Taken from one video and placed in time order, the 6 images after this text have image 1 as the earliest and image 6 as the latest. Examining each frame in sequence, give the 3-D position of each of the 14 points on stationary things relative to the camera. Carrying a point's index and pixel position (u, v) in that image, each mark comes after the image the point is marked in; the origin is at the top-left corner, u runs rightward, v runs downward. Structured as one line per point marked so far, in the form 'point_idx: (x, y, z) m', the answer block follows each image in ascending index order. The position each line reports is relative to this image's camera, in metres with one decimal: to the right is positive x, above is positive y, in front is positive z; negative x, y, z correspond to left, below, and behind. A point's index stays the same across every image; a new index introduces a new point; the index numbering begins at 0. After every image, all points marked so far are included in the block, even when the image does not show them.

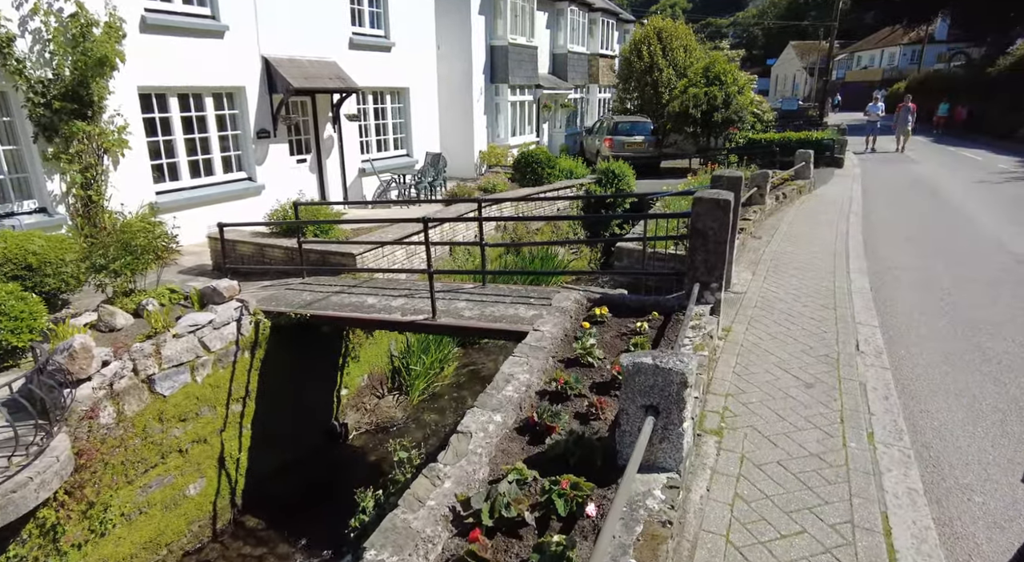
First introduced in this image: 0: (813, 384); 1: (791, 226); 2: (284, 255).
0: (+2.0, -0.7, +4.0) m
1: (+4.5, +0.9, +9.6) m
2: (-3.3, +0.4, +8.7) m
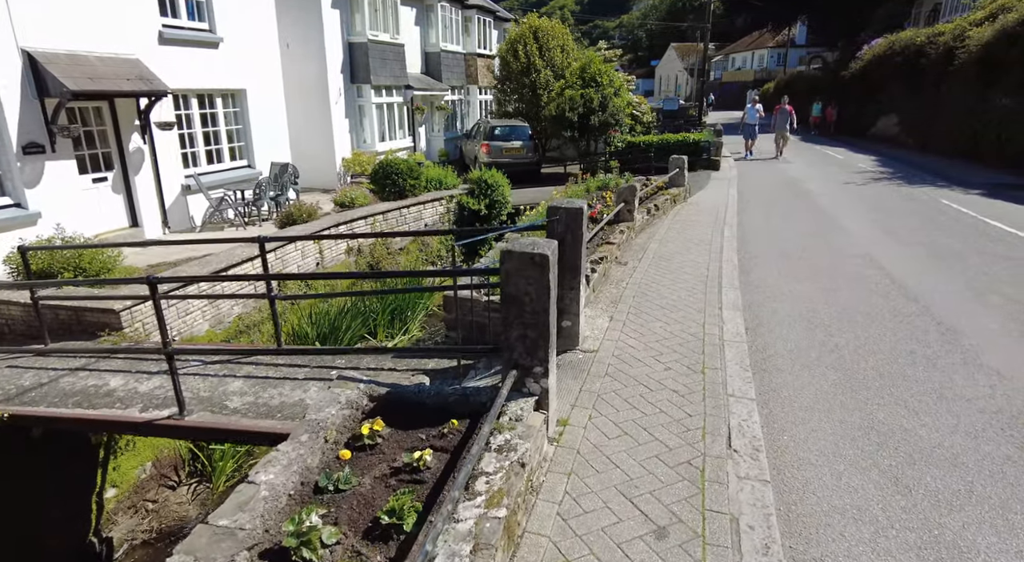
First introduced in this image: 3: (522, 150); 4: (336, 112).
0: (+0.7, -1.1, +2.8) m
1: (+2.2, +0.5, +8.6) m
2: (-5.3, -0.4, +6.5) m
3: (+0.3, +4.2, +19.2) m
4: (-5.1, +4.9, +17.5) m
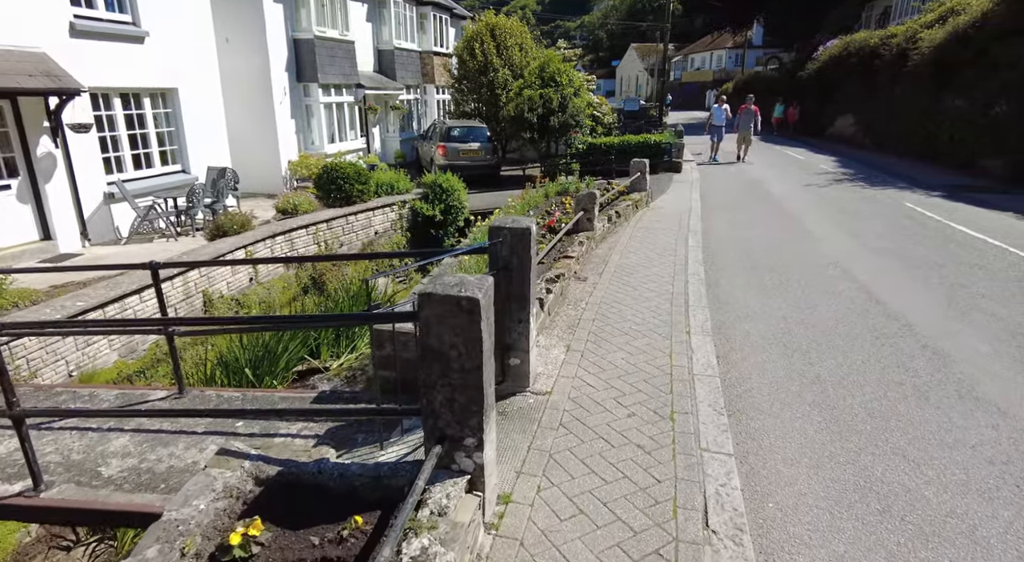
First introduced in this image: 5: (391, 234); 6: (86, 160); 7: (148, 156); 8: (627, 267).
0: (+0.4, -1.3, +2.1) m
1: (+1.5, +0.3, +8.0) m
2: (-5.8, -0.7, +5.5) m
3: (-1.0, +4.0, +18.4) m
4: (-6.3, +4.6, +16.4) m
5: (-2.8, +1.1, +13.6) m
6: (-7.8, +2.2, +11.0) m
7: (-7.8, +2.7, +12.7) m
8: (+1.4, +0.2, +7.5) m
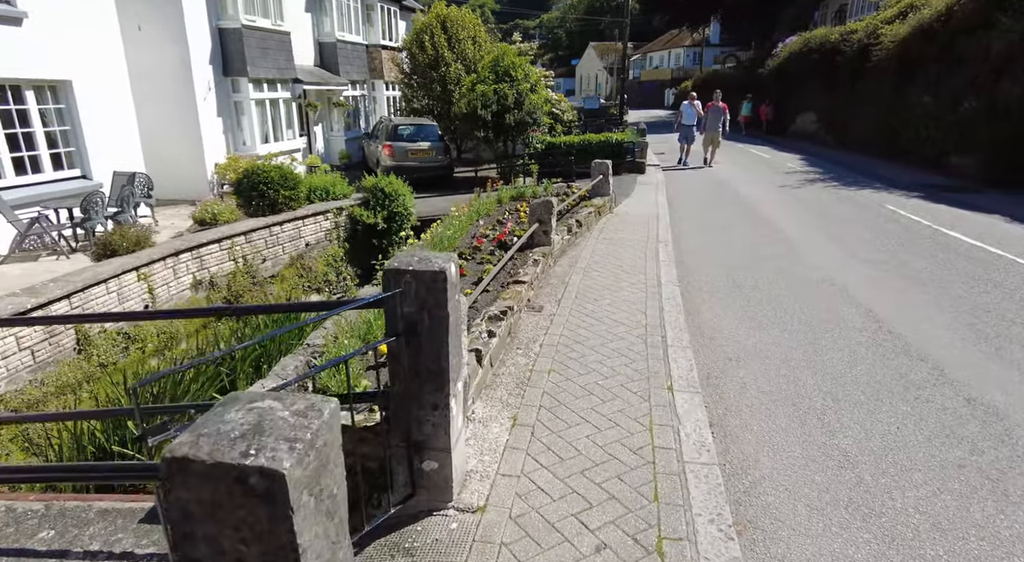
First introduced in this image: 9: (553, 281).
0: (+0.2, -1.6, +0.8) m
1: (+0.8, +0.1, +6.8) m
2: (-6.3, -1.1, +3.8) m
3: (-2.4, +3.7, +17.0) m
4: (-7.6, +4.2, +14.7) m
5: (-3.8, +0.7, +12.1) m
6: (-8.7, +1.8, +9.2) m
7: (-8.7, +2.2, +10.9) m
8: (+0.8, -0.1, +6.2) m
9: (+0.5, 0.0, +6.6) m
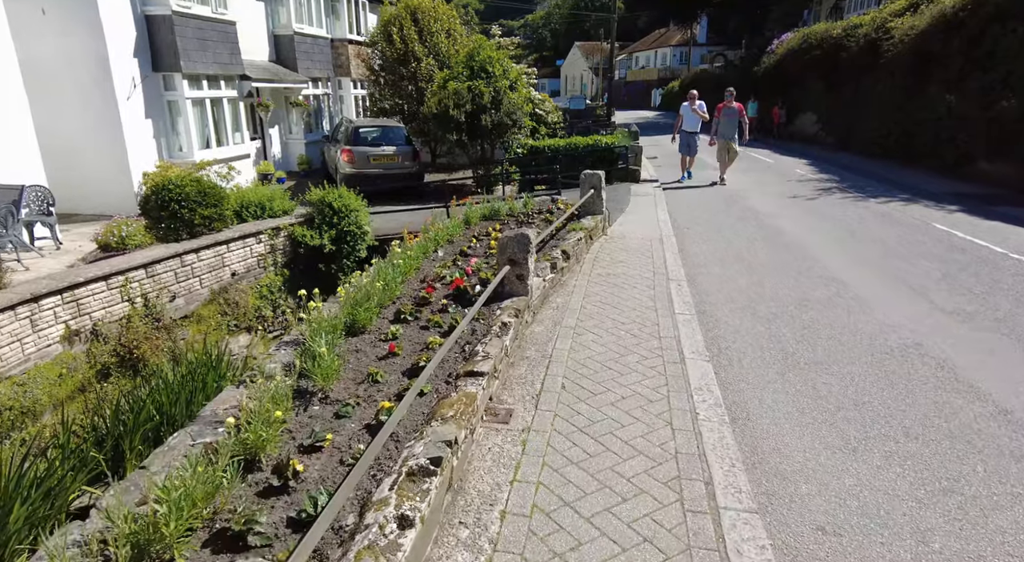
0: (0.0, -2.2, -1.2) m
1: (+0.5, -0.5, +4.8) m
2: (-6.6, -1.7, +1.6) m
3: (-2.9, +3.1, +15.0) m
4: (-8.1, +3.6, +12.5) m
5: (-4.3, +0.1, +10.0) m
6: (-9.1, +1.1, +6.9) m
7: (-9.1, +1.6, +8.7) m
8: (+0.5, -0.7, +4.2) m
9: (+0.1, -0.5, +4.6) m
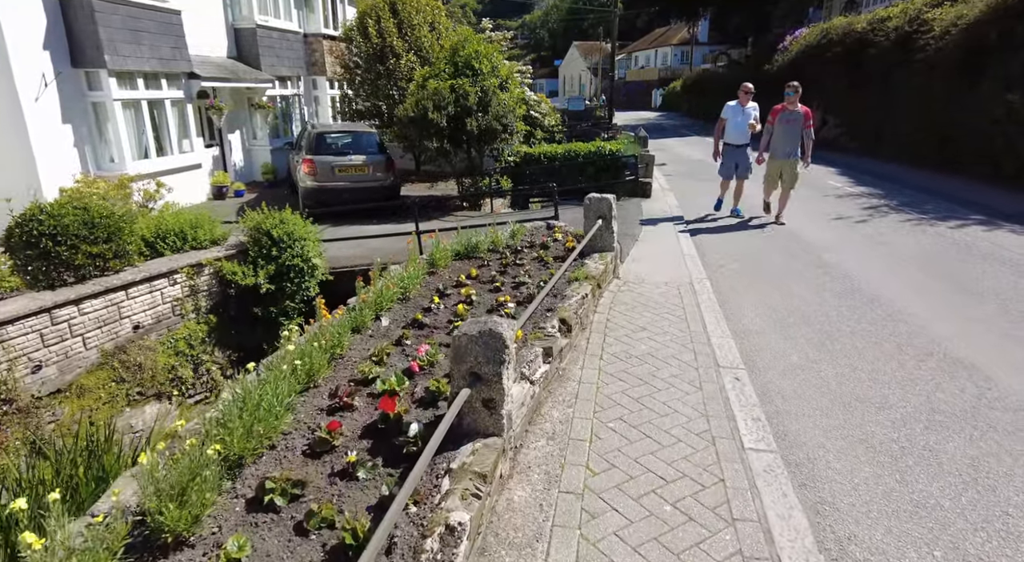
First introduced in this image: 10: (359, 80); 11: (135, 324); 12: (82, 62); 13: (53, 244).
0: (-0.2, -2.9, -3.4) m
1: (+0.3, -1.2, +2.6) m
2: (-6.7, -2.4, -0.5) m
3: (-3.1, +2.4, +12.8) m
4: (-8.3, +2.9, +10.4) m
5: (-4.5, -0.6, +7.8) m
6: (-9.3, +0.5, +4.8) m
7: (-9.3, +0.9, +6.5) m
8: (+0.3, -1.3, +2.0) m
9: (-0.1, -1.2, +2.4) m
10: (-4.4, +5.8, +17.0) m
11: (-4.7, -0.5, +7.5) m
12: (-8.1, +4.2, +11.3) m
13: (-5.4, +0.5, +7.3) m
